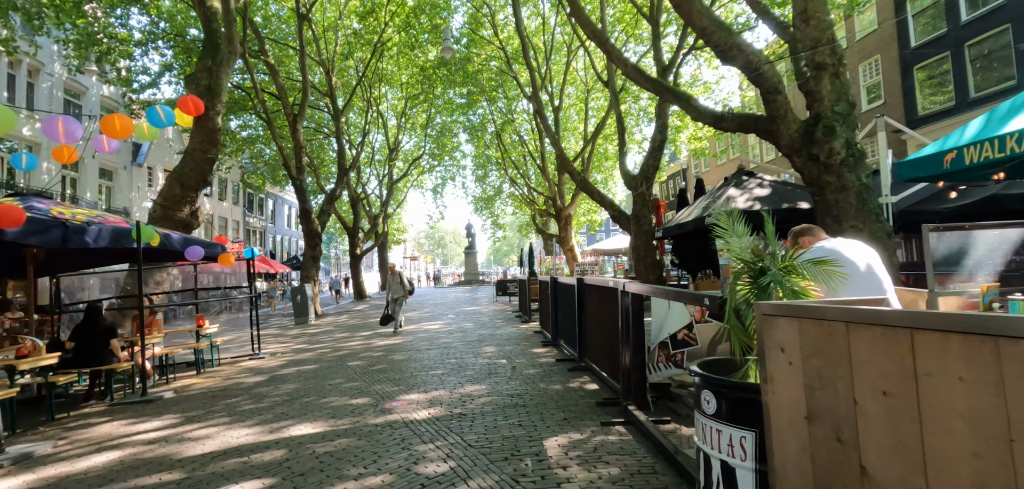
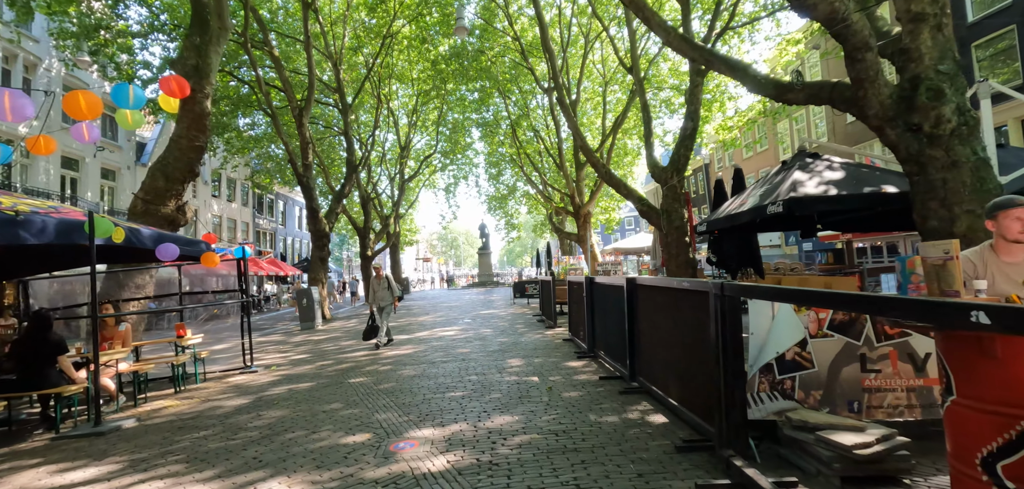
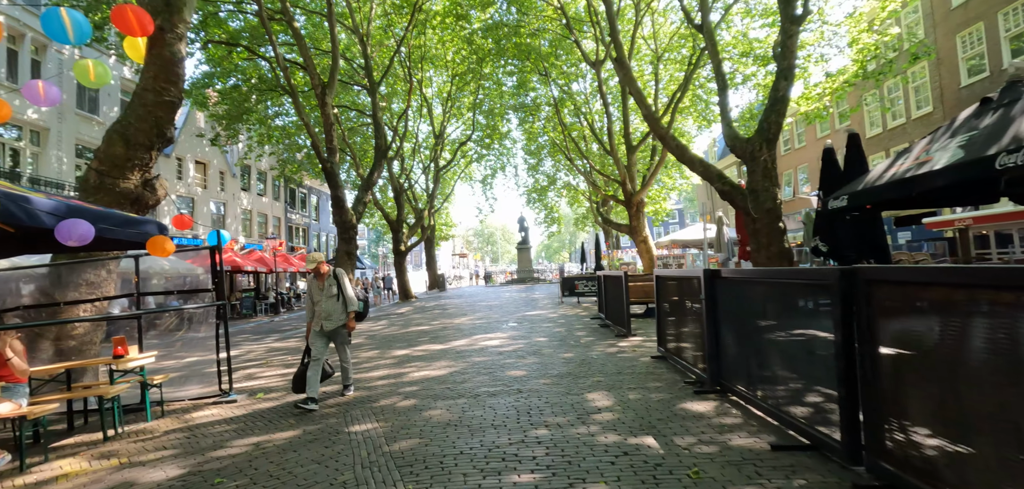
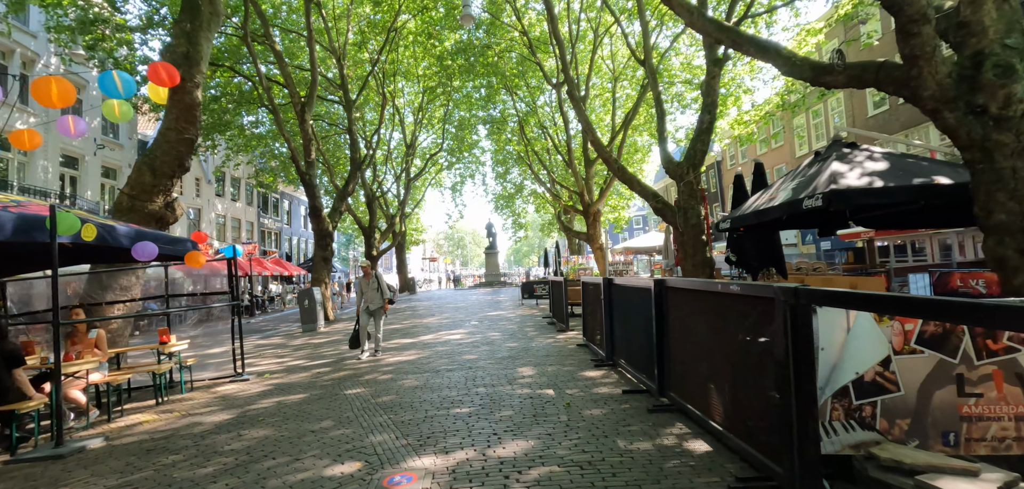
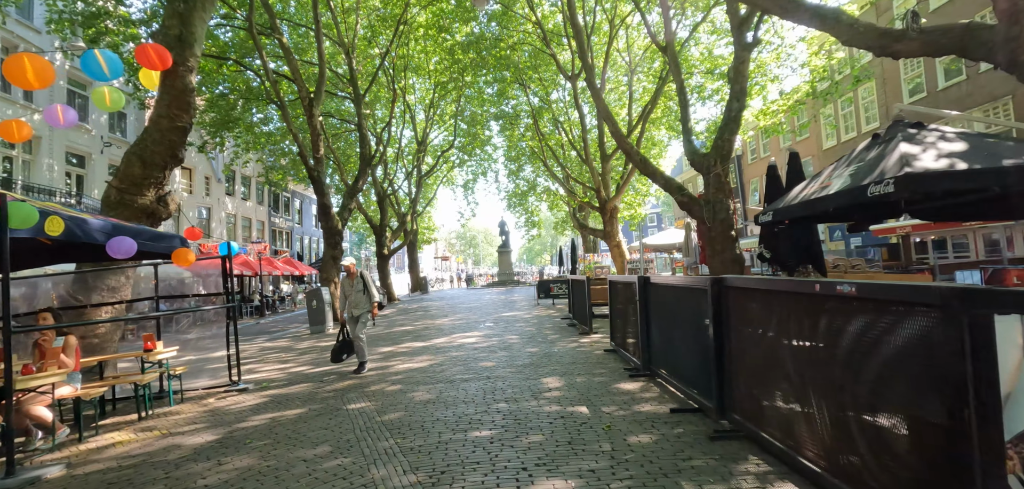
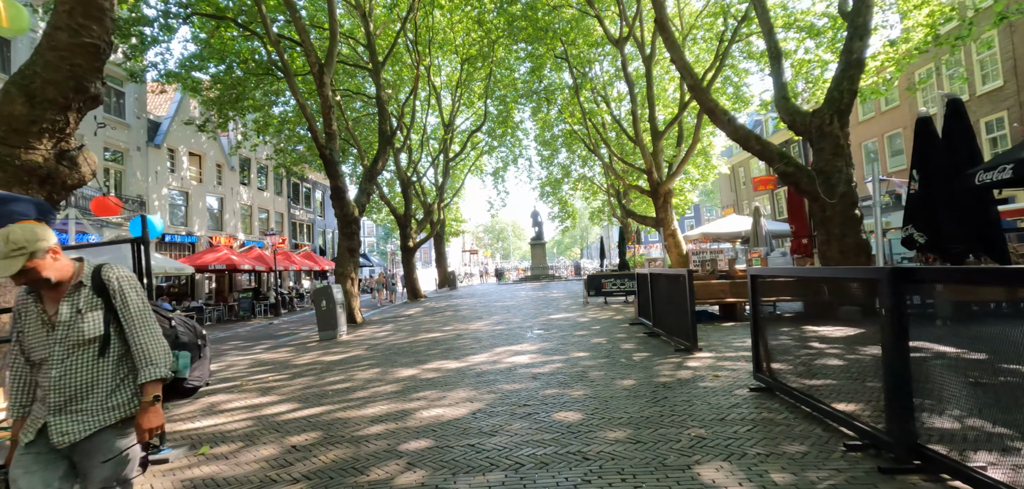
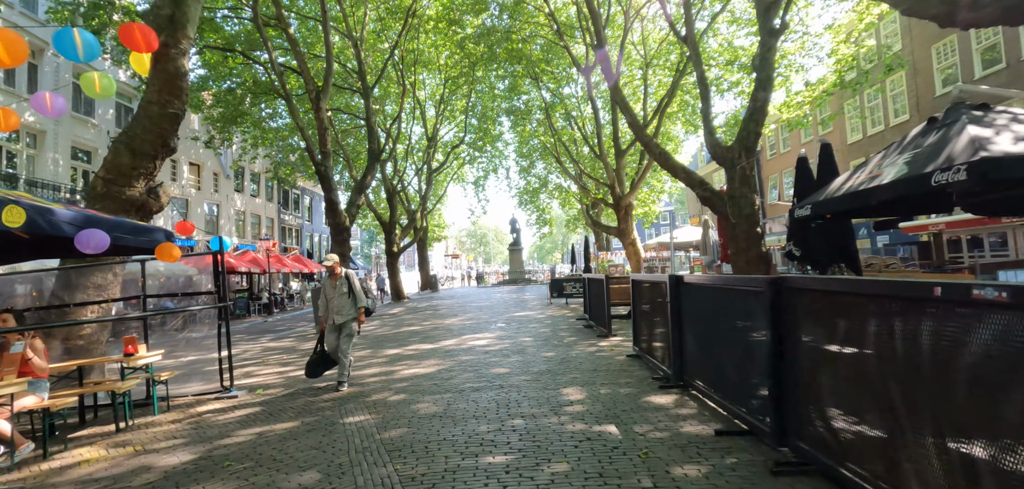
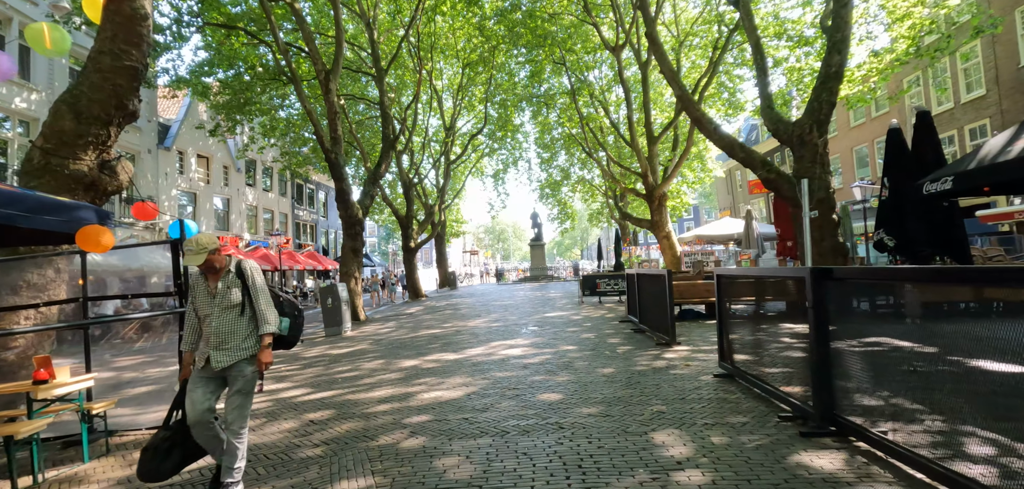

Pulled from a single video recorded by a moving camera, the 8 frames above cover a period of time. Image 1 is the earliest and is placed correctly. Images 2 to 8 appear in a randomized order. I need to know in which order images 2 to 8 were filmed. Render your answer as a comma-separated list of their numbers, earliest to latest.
2, 4, 5, 7, 3, 8, 6
